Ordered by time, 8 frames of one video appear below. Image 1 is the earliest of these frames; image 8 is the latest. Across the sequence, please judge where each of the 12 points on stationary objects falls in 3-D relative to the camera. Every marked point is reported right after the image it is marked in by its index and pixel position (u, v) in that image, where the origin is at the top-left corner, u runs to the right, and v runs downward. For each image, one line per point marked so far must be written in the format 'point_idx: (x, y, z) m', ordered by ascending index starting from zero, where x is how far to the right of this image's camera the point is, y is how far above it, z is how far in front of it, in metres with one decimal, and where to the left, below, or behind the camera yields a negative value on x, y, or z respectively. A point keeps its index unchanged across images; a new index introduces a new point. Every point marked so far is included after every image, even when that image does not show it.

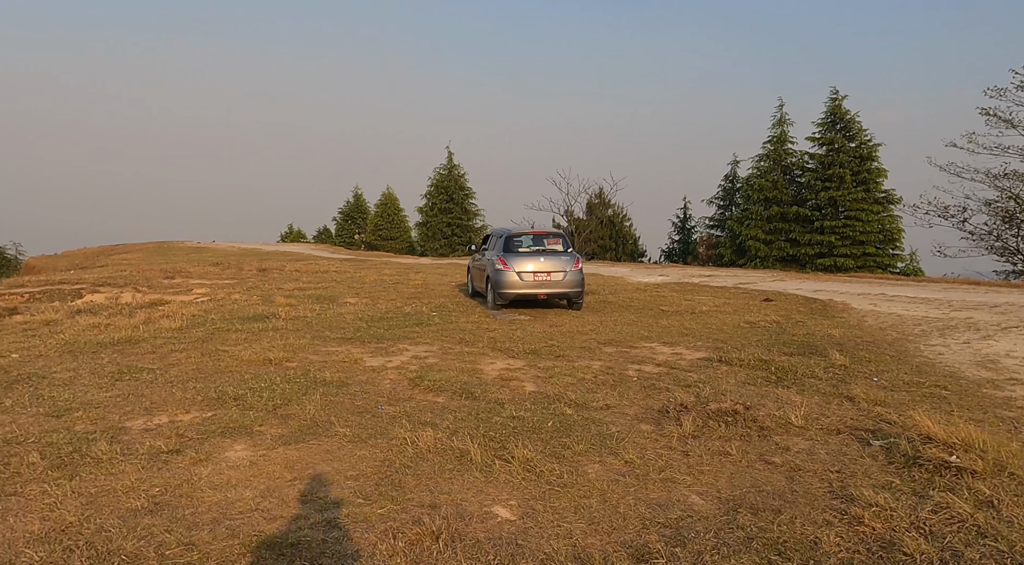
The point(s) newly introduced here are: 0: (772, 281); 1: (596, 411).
0: (+6.6, 0.0, +19.8) m
1: (+0.6, -0.9, +5.7) m
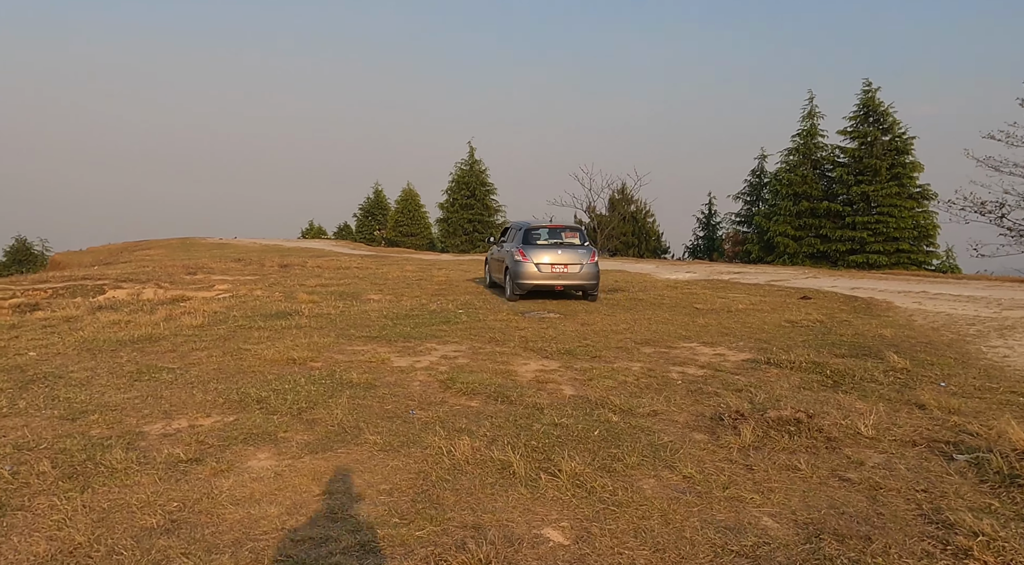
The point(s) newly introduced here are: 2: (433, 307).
0: (+7.3, +0.1, +19.2) m
1: (+0.9, -0.9, +5.3) m
2: (-1.3, -0.4, +12.5) m
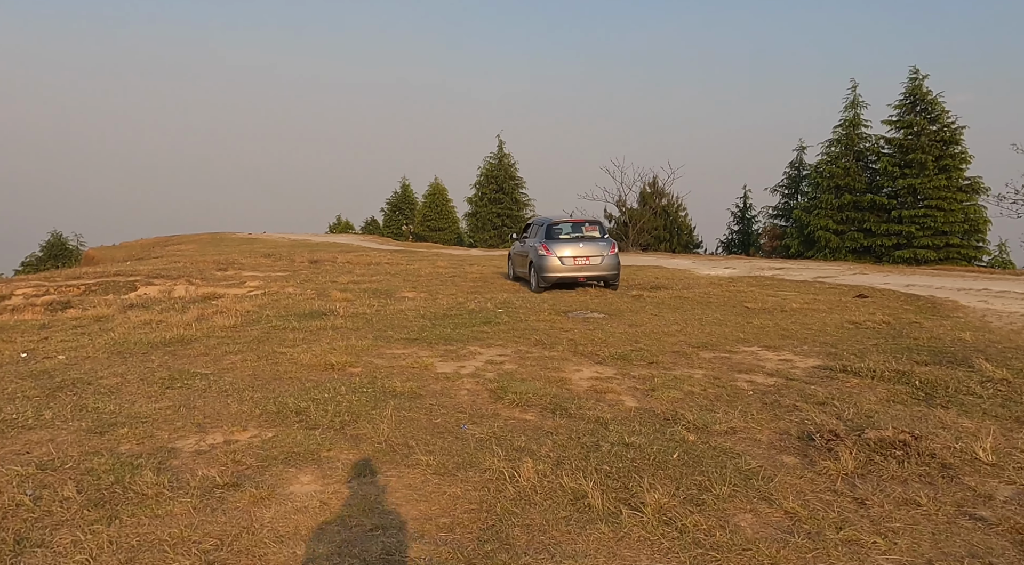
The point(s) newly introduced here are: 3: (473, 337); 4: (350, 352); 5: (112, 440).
0: (+8.1, +0.2, +18.4) m
1: (+1.3, -0.9, +4.8) m
2: (-0.6, -0.4, +12.1) m
3: (-0.5, -0.6, +9.0) m
4: (-1.6, -0.7, +7.9) m
5: (-2.6, -1.0, +5.0) m
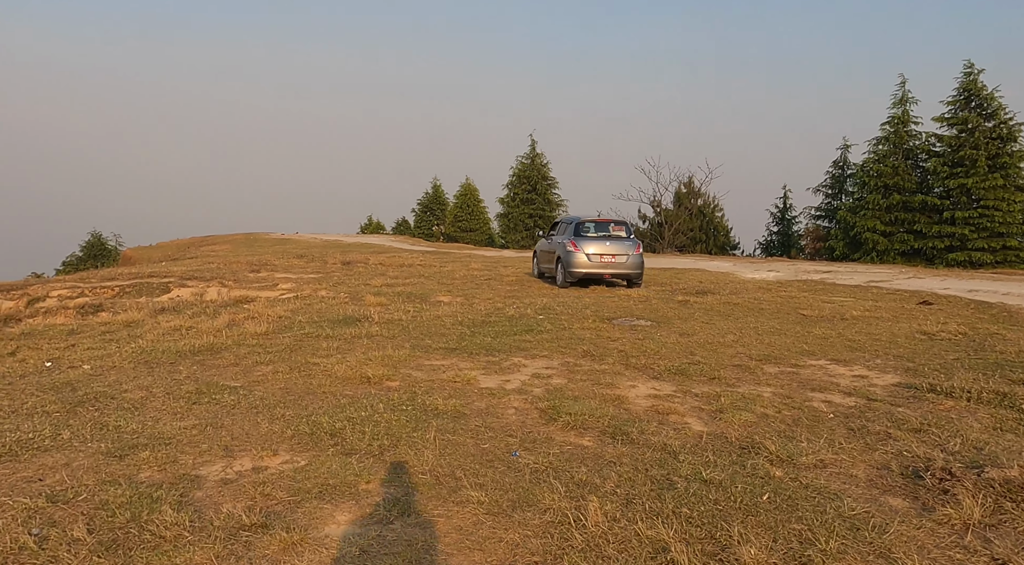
0: (+9.0, +0.1, +17.6) m
1: (+1.6, -1.0, +4.2) m
2: (0.0, -0.4, +11.5) m
3: (0.0, -0.7, +8.4) m
4: (-1.2, -0.8, +7.4) m
5: (-2.2, -1.1, +4.6) m
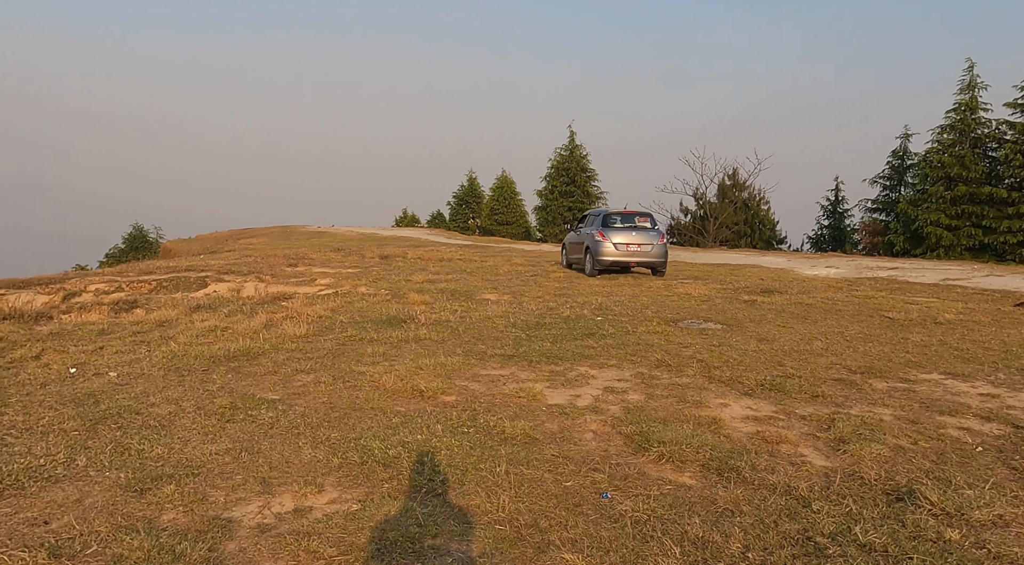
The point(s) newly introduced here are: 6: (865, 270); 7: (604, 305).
0: (+10.0, +0.1, +16.4) m
1: (+2.1, -1.1, +3.3) m
2: (+0.7, -0.4, +10.7) m
3: (+0.7, -0.7, +7.6) m
4: (-0.6, -0.8, +6.7) m
5: (-1.8, -1.1, +3.8) m
6: (+8.9, +0.3, +19.7) m
7: (+1.3, -0.3, +11.3) m
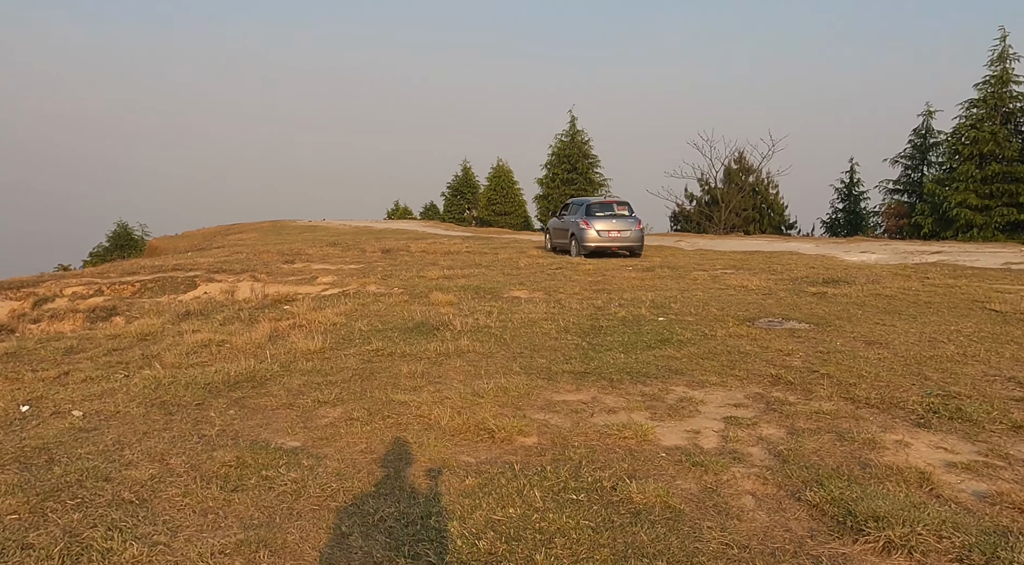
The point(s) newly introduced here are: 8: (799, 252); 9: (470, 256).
0: (+10.4, +0.5, +15.0) m
1: (+2.7, -1.1, +1.9) m
2: (+1.2, -0.3, +9.2) m
3: (+1.2, -0.7, +6.1) m
4: (0.0, -0.8, +5.2) m
5: (-1.2, -1.2, +2.3) m
6: (+9.3, +0.7, +18.3) m
7: (+1.8, -0.3, +9.8) m
8: (+7.0, +0.7, +19.0) m
9: (-1.0, +0.6, +19.1) m
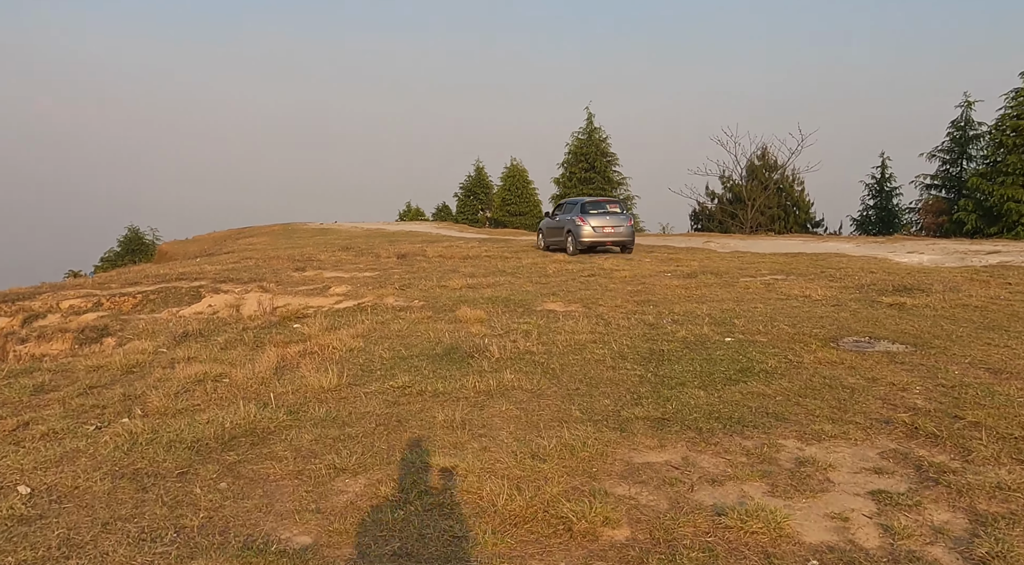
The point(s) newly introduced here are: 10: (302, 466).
0: (+10.9, +0.4, +13.6) m
1: (+3.0, -1.2, +0.6) m
2: (+1.7, -0.5, +8.0) m
3: (+1.6, -0.8, +4.9) m
4: (+0.3, -1.0, +4.0) m
5: (-0.8, -1.3, +1.2) m
6: (+9.9, +0.6, +17.0) m
7: (+2.3, -0.4, +8.6) m
8: (+7.6, +0.7, +17.7) m
9: (-0.5, +0.5, +17.9) m
10: (-1.1, -1.0, +4.2) m
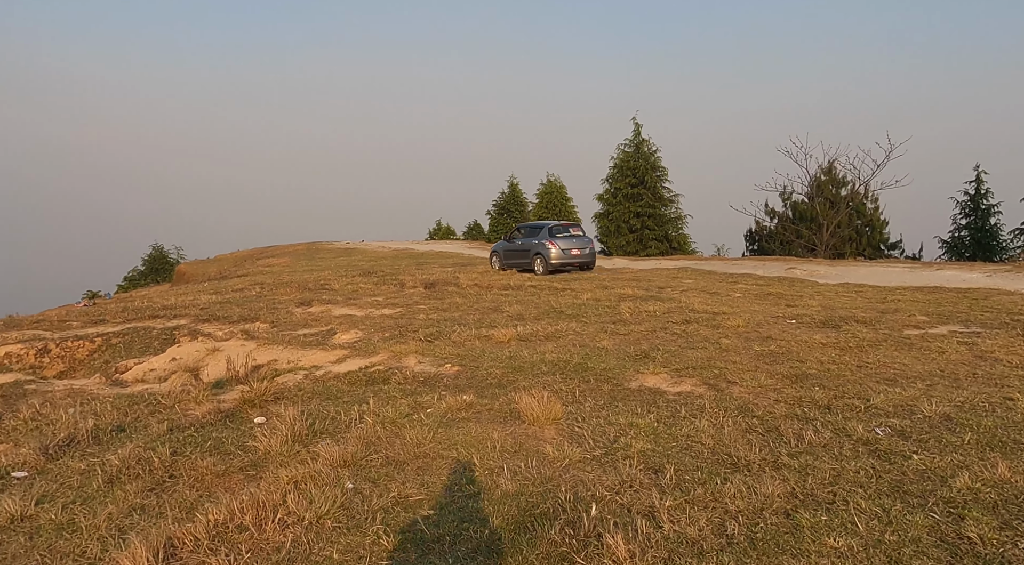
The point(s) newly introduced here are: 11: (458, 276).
0: (+11.8, -0.3, +9.6) m
1: (+3.3, -1.5, -3.1) m
2: (+2.3, -1.0, +4.3) m
3: (+2.1, -1.3, +1.2) m
4: (+0.8, -1.4, +0.3) m
5: (-0.5, -1.7, -2.5) m
6: (+10.8, -0.2, +13.0) m
7: (+2.9, -0.9, +4.9) m
8: (+8.6, -0.1, +13.8) m
9: (+0.6, -0.3, +14.3) m
10: (-0.7, -1.4, +0.5) m
11: (-1.3, +0.1, +19.9) m
